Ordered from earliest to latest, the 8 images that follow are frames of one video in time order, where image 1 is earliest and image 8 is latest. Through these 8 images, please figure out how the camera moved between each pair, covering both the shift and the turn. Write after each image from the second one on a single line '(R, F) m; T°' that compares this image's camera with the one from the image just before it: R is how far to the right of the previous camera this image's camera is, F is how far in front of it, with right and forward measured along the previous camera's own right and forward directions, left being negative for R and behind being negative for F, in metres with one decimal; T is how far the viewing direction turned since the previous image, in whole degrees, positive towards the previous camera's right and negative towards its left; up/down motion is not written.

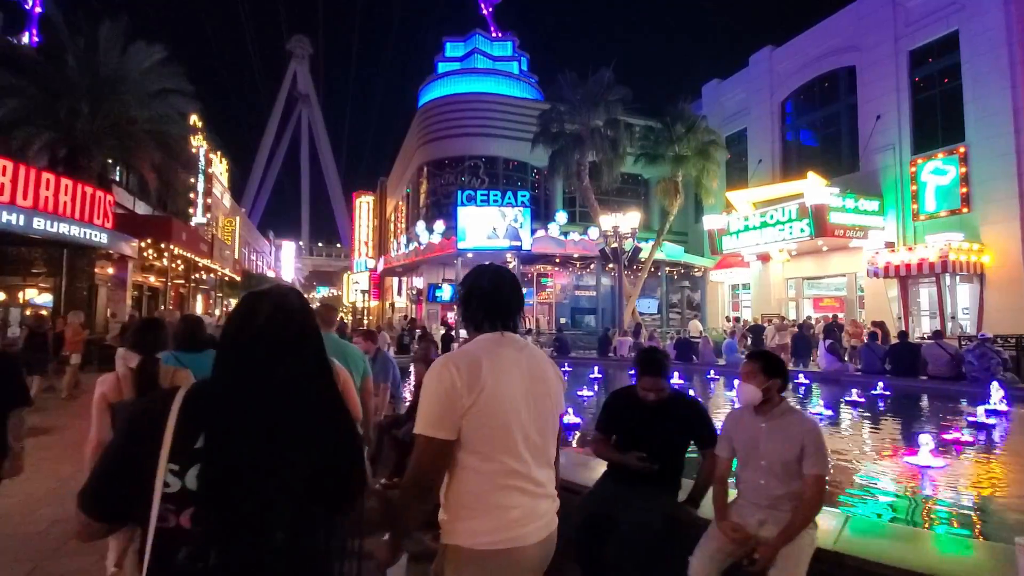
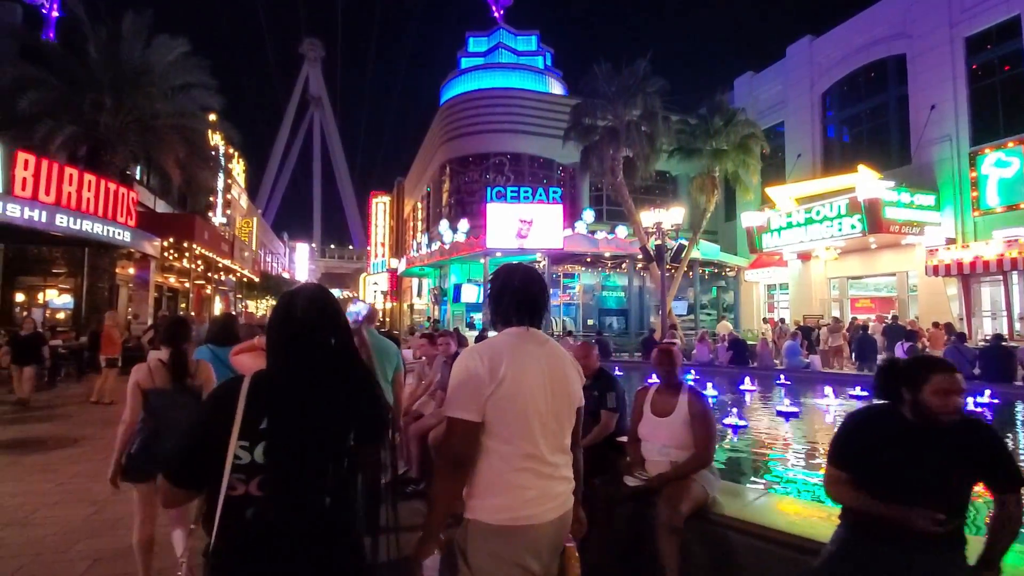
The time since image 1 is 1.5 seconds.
(-1.1, +1.0) m; -1°
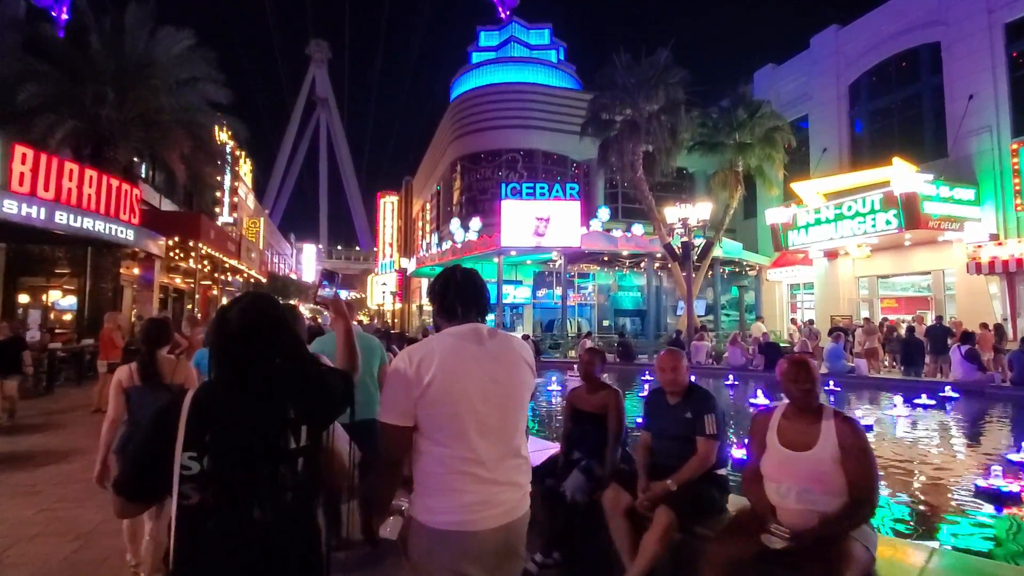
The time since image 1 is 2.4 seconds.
(-0.5, +0.9) m; -1°
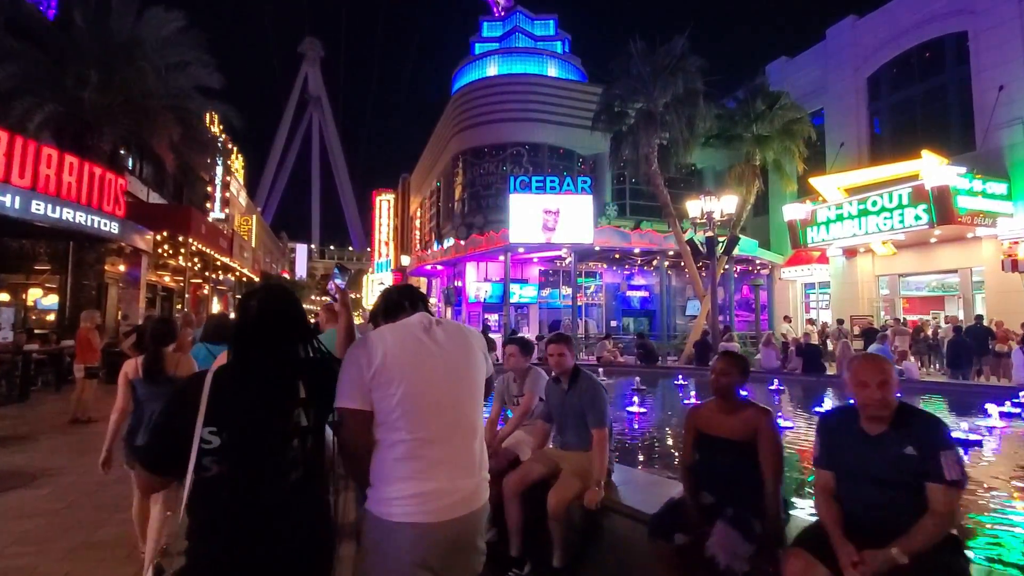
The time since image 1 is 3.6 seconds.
(-0.7, +1.1) m; +1°
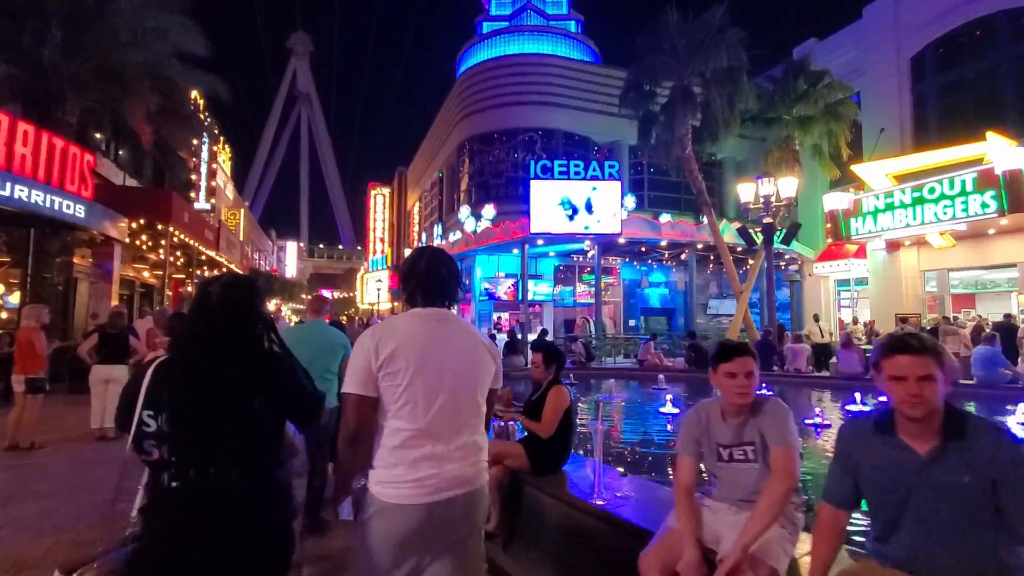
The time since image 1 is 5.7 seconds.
(-1.2, +2.2) m; +1°
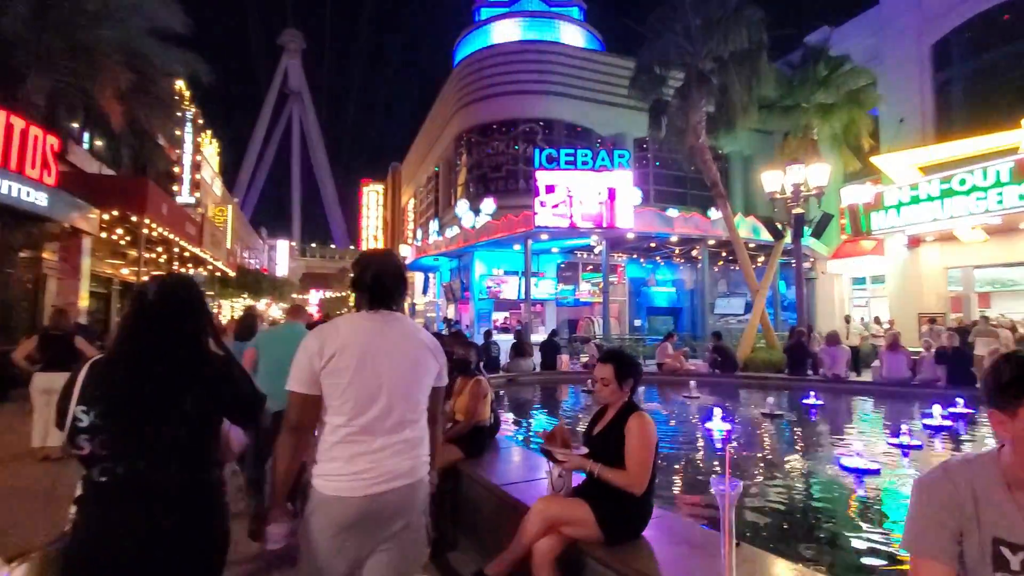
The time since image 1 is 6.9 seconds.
(-0.4, +1.3) m; +1°
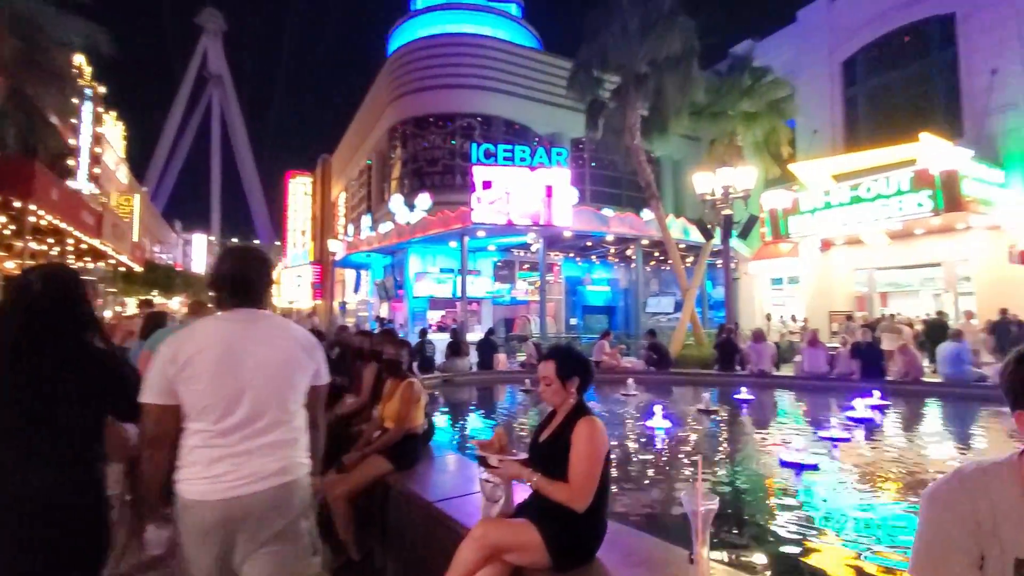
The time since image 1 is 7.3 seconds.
(0.0, +0.4) m; +7°
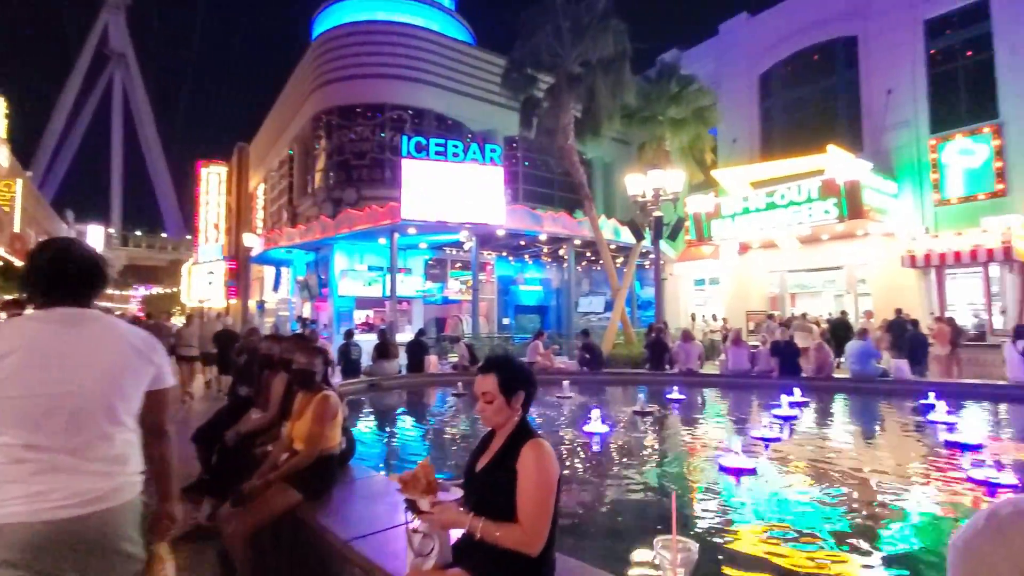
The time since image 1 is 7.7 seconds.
(0.0, +0.4) m; +8°
